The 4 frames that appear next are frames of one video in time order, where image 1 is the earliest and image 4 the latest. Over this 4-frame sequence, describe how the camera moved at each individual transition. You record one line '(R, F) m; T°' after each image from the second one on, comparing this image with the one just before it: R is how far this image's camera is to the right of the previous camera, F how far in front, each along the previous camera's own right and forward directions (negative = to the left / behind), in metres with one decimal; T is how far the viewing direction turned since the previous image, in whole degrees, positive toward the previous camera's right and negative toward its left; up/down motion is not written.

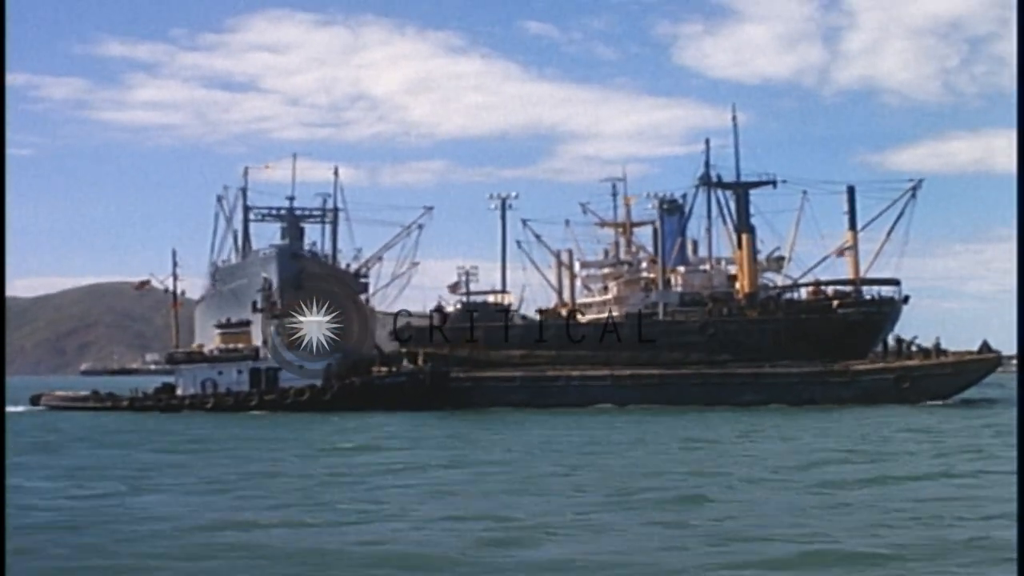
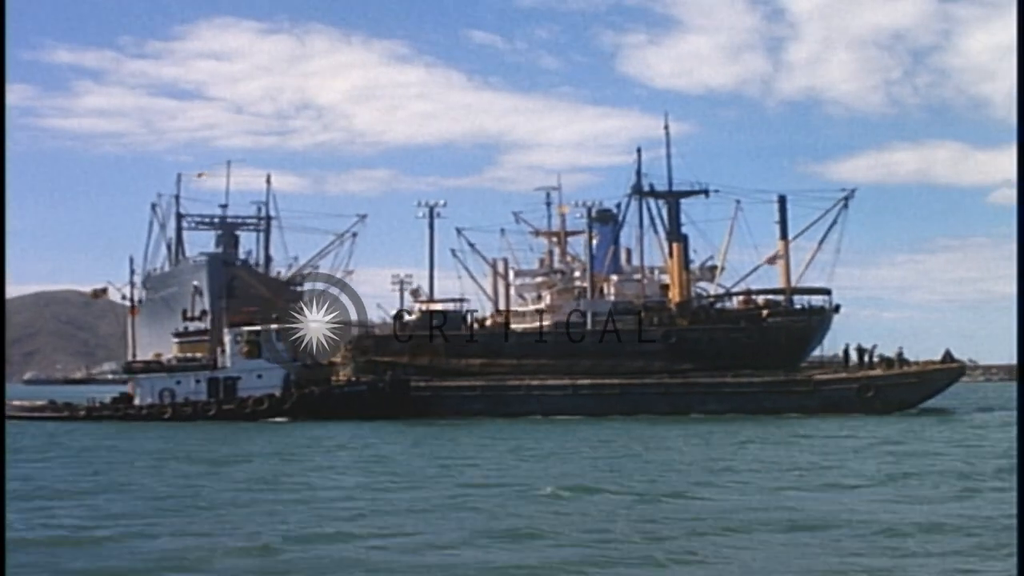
(-0.4, +0.2) m; +2°
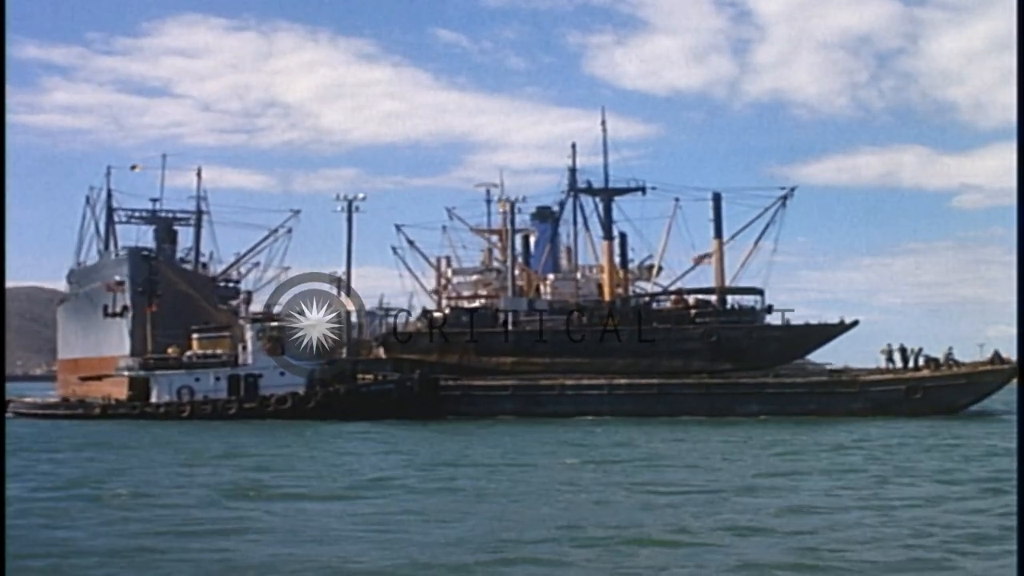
(-2.4, +1.9) m; +1°
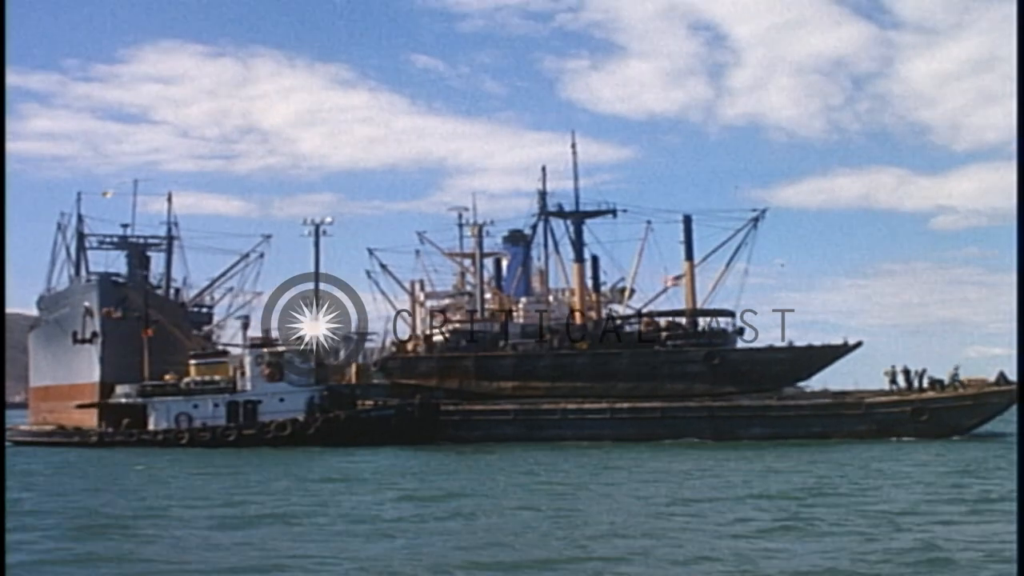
(-0.7, +0.5) m; +1°
